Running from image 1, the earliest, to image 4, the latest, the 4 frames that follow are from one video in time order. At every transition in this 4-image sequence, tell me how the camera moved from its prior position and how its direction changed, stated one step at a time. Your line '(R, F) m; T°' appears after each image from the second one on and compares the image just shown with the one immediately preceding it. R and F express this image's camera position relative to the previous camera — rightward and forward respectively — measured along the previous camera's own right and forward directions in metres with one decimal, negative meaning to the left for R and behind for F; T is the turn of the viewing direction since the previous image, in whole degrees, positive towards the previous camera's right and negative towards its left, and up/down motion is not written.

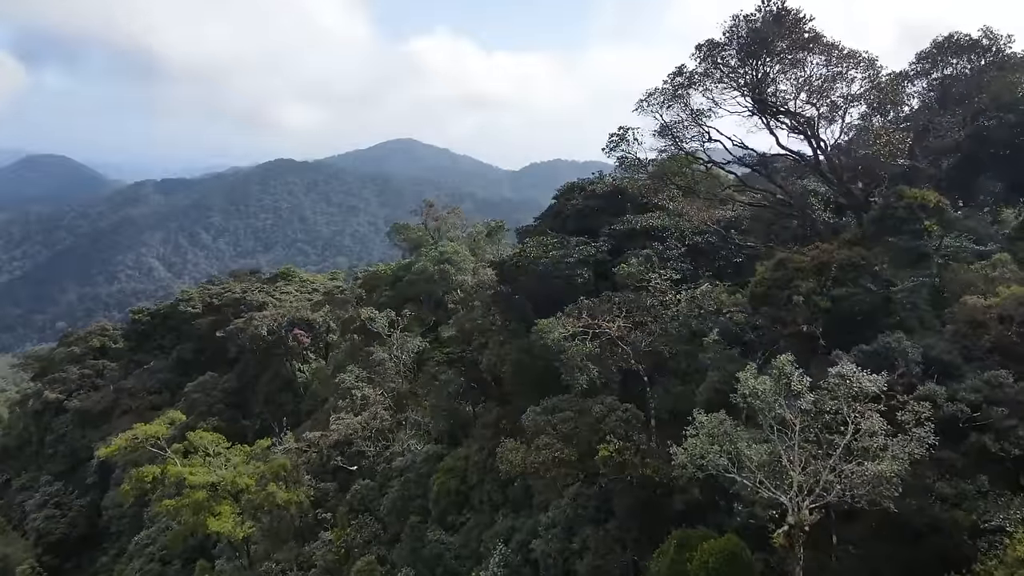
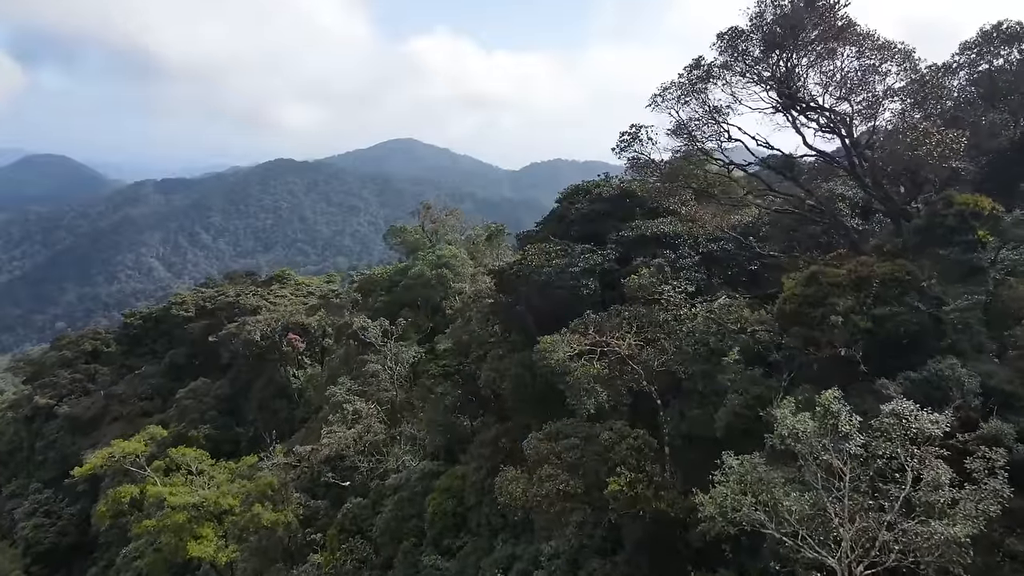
(0.0, +1.0) m; 0°
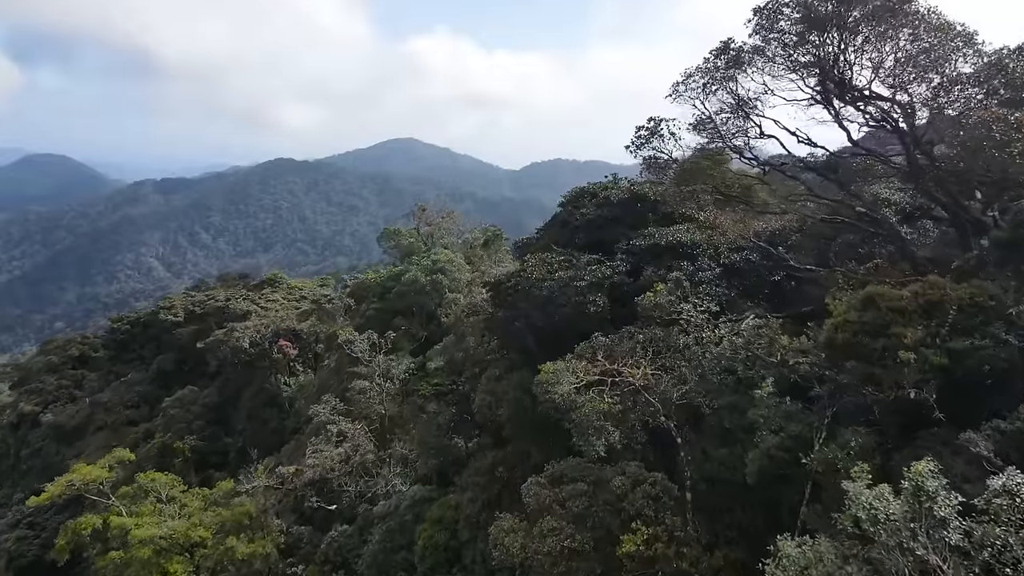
(+0.1, +1.4) m; 0°
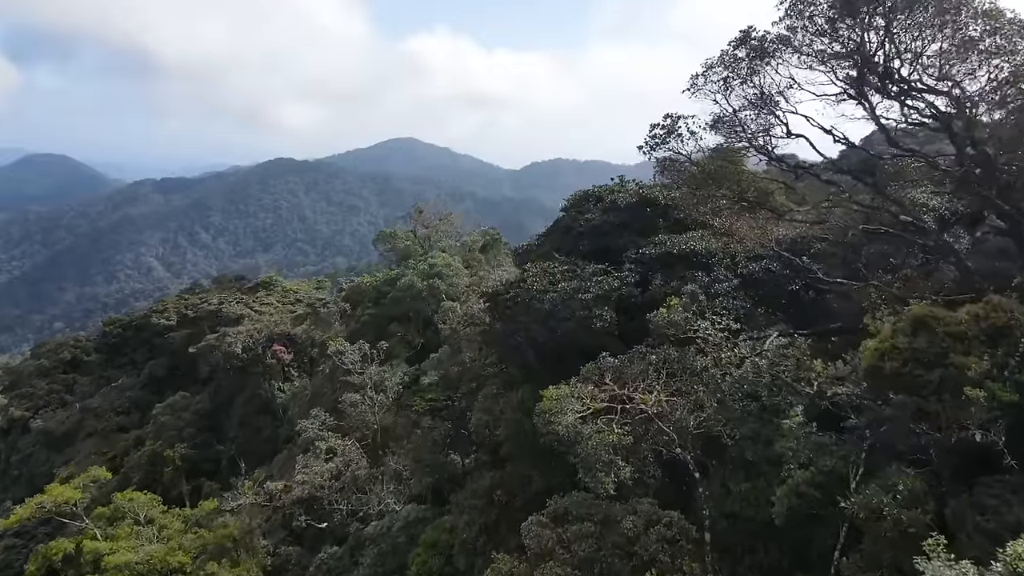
(0.0, +0.9) m; 0°
